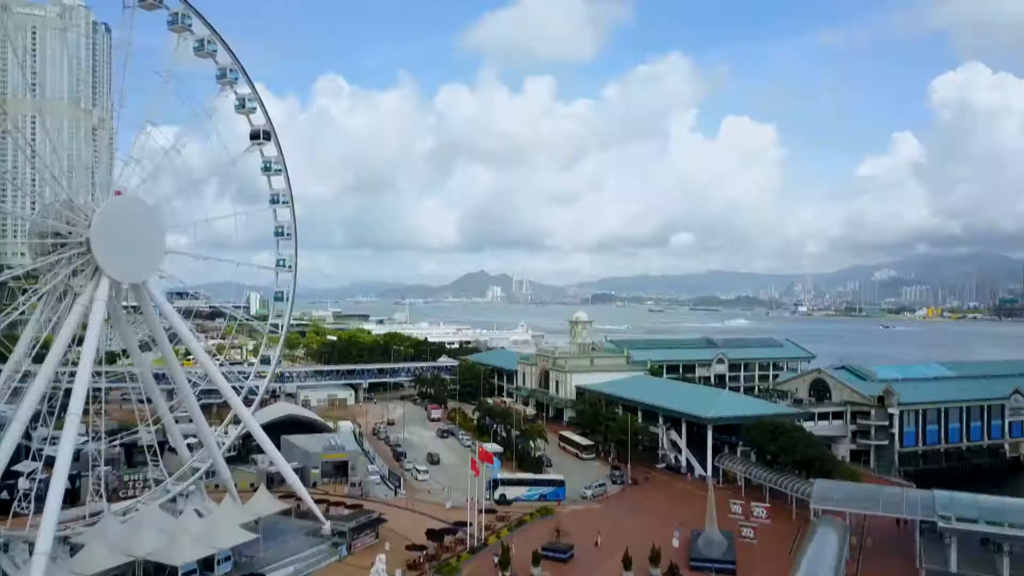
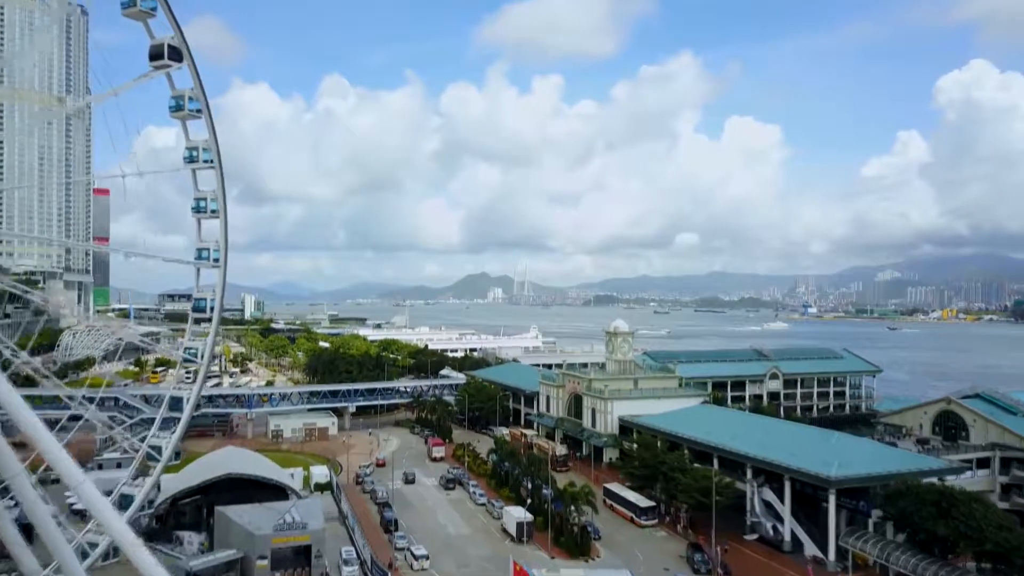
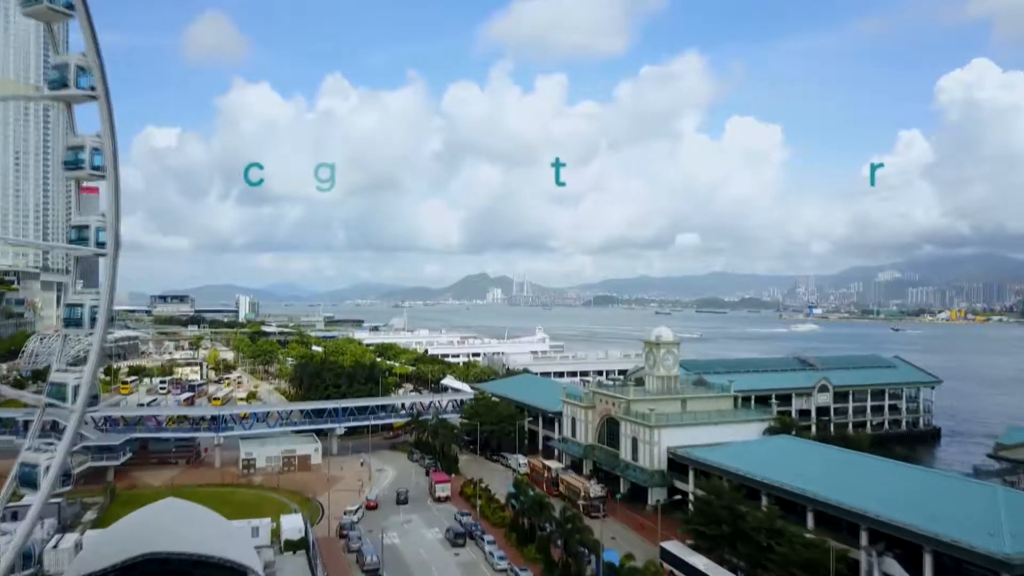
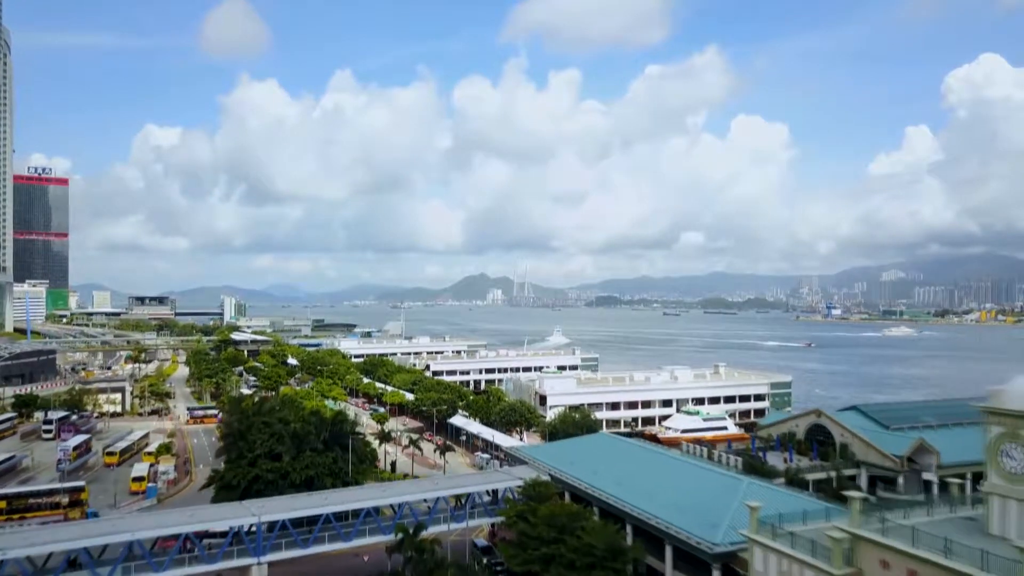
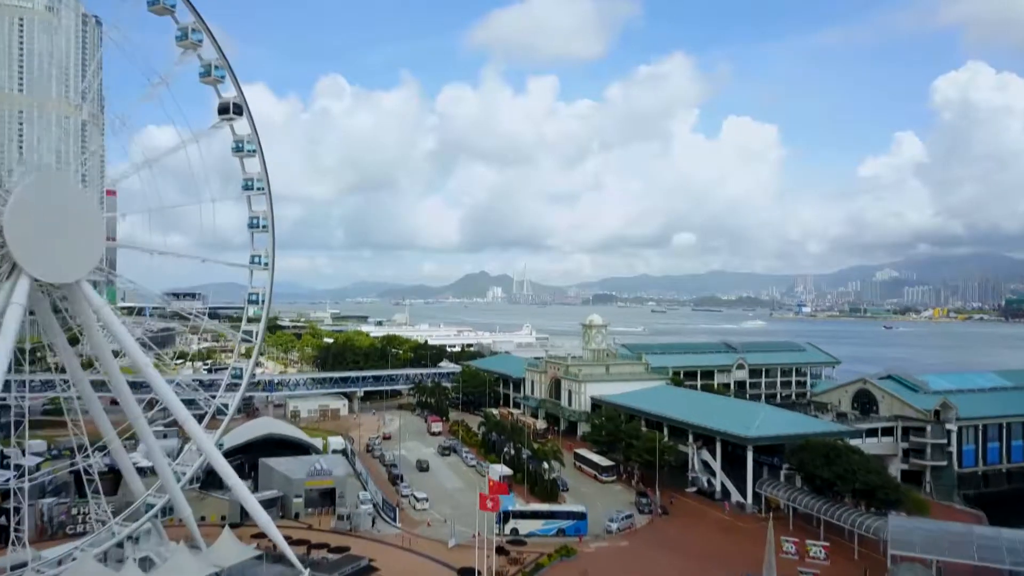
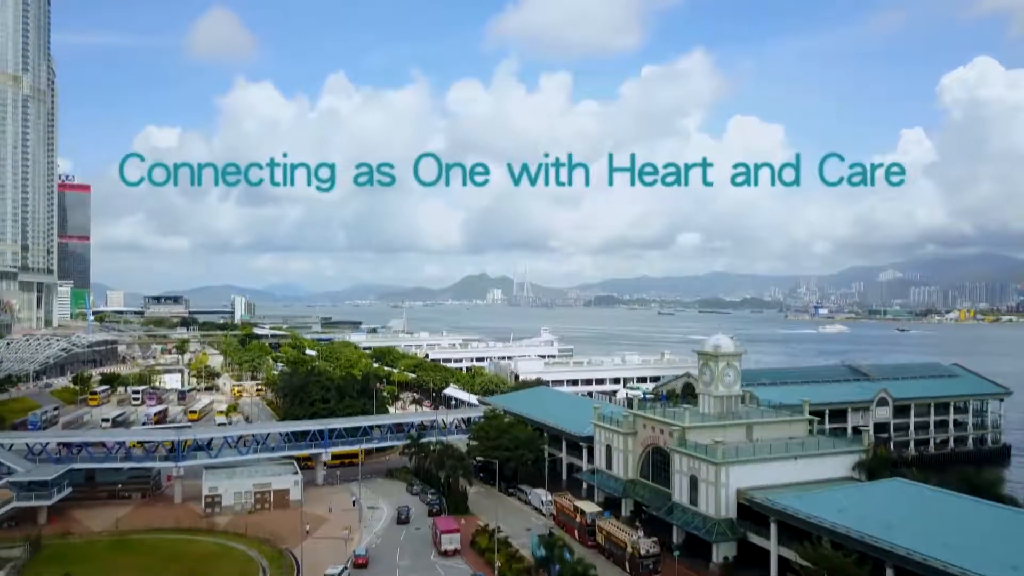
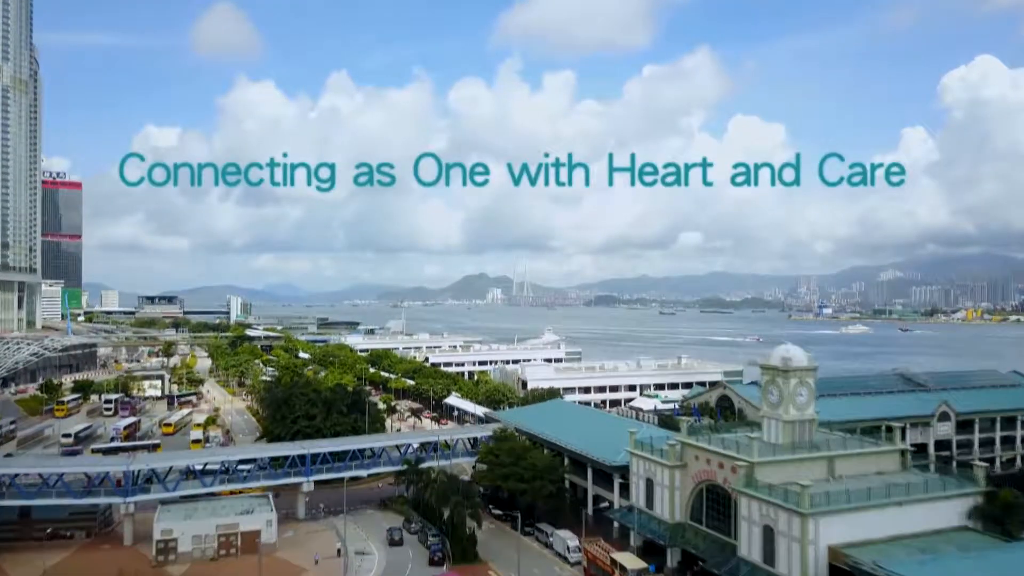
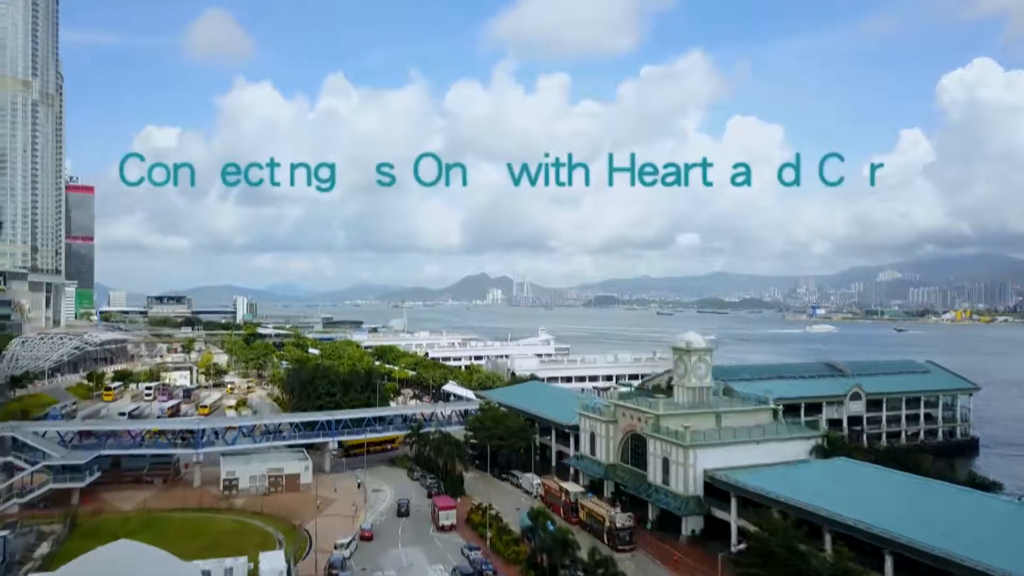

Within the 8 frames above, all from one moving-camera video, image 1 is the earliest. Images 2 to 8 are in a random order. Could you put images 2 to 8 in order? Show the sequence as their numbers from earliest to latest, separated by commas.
5, 2, 3, 8, 6, 7, 4
